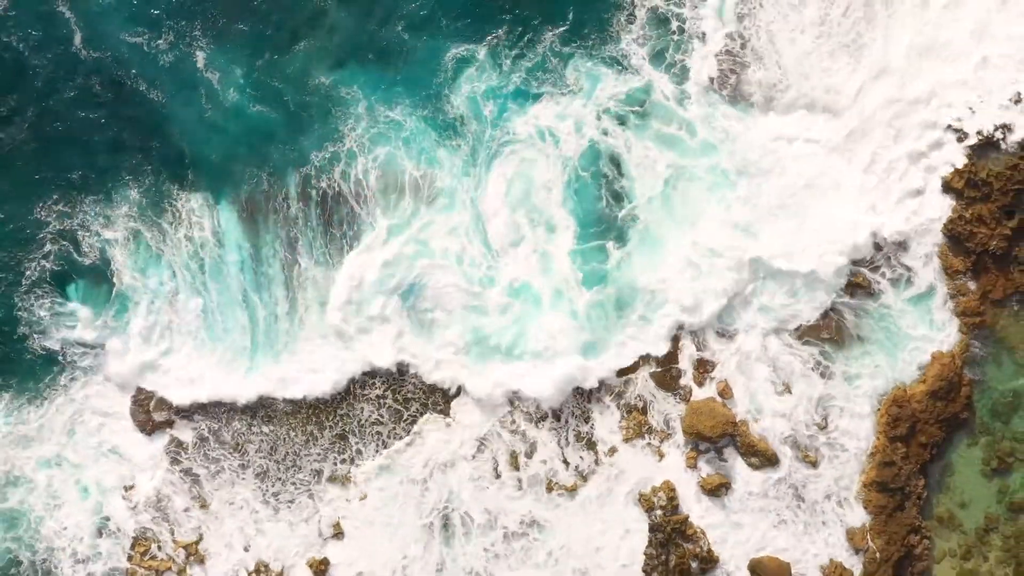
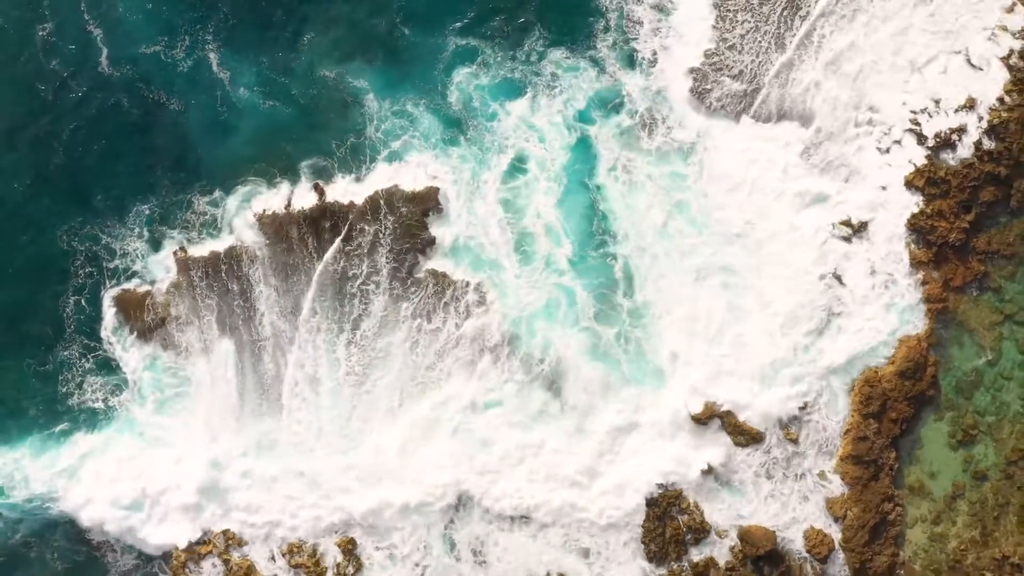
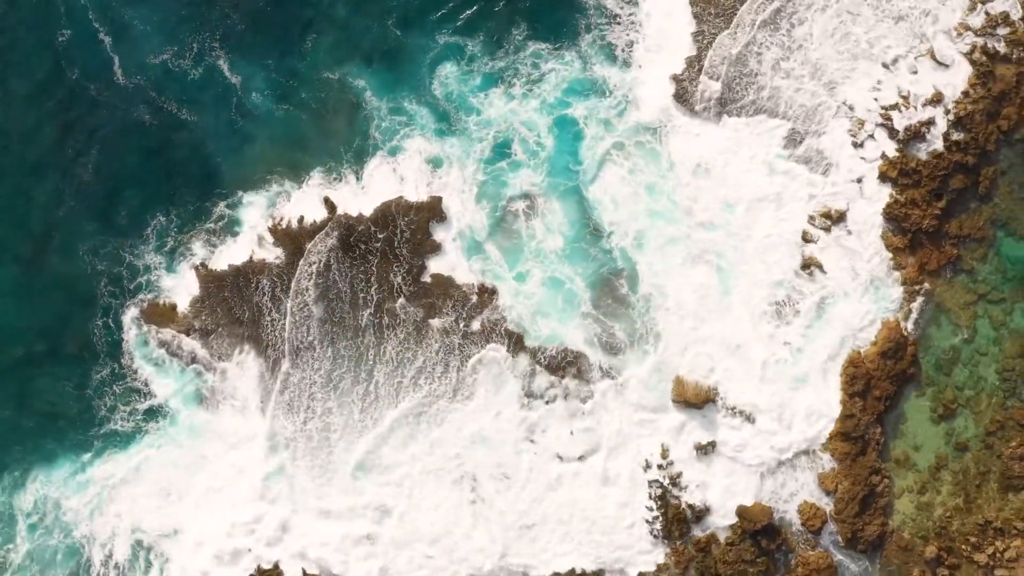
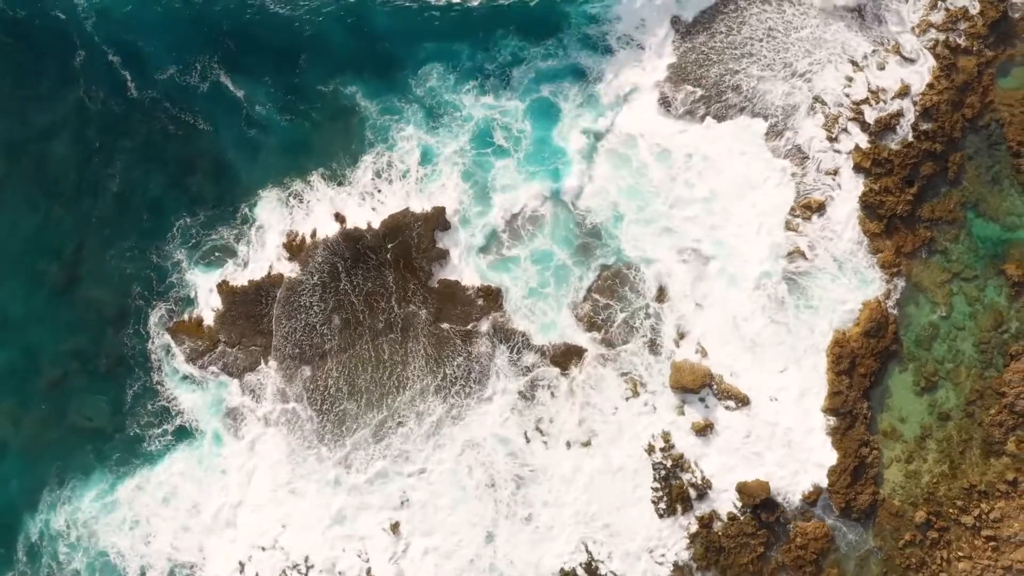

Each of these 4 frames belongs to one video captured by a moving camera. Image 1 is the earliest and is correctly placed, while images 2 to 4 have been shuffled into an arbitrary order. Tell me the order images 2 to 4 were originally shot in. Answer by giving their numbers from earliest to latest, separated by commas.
2, 3, 4
